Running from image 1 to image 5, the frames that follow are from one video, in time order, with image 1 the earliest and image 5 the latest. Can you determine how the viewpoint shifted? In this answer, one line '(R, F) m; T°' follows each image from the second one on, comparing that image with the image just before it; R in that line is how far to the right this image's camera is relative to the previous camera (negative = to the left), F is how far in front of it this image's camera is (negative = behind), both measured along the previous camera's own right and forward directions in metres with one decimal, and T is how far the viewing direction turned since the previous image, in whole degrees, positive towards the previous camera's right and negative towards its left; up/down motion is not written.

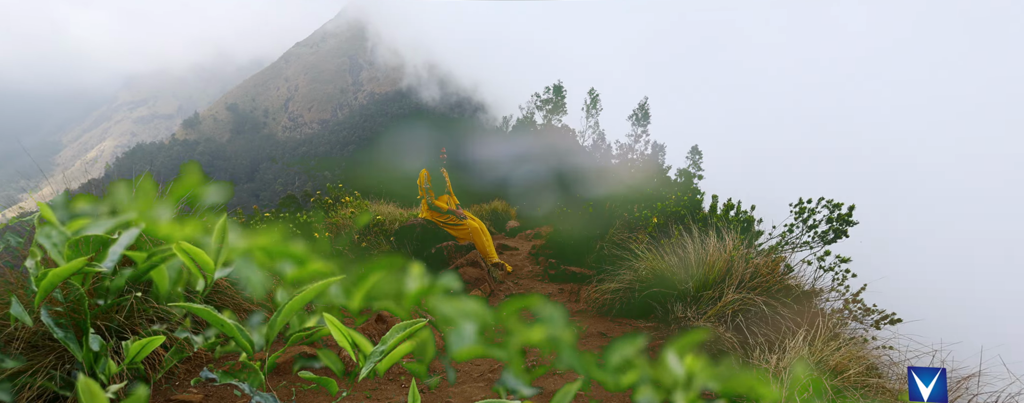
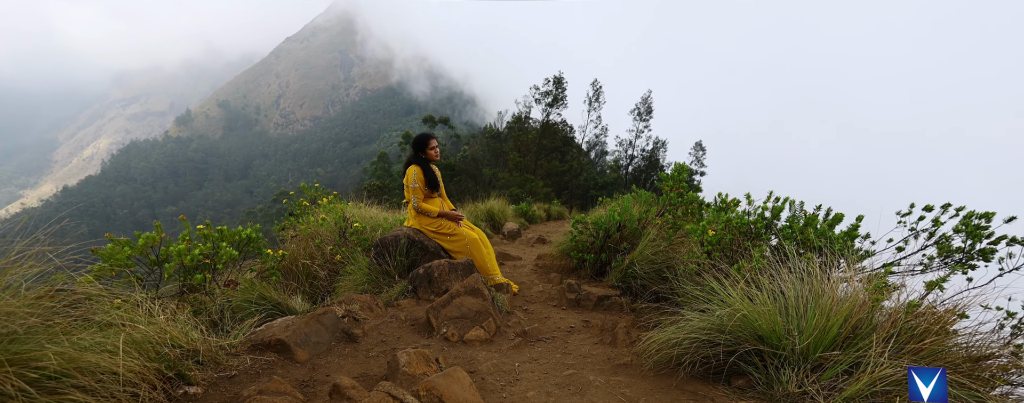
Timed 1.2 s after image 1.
(-0.1, +1.1) m; +1°
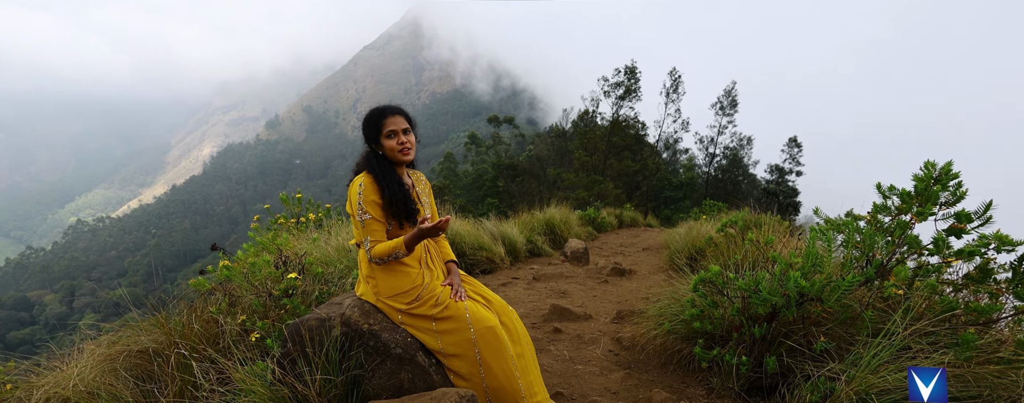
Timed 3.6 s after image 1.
(0.0, +2.6) m; -8°
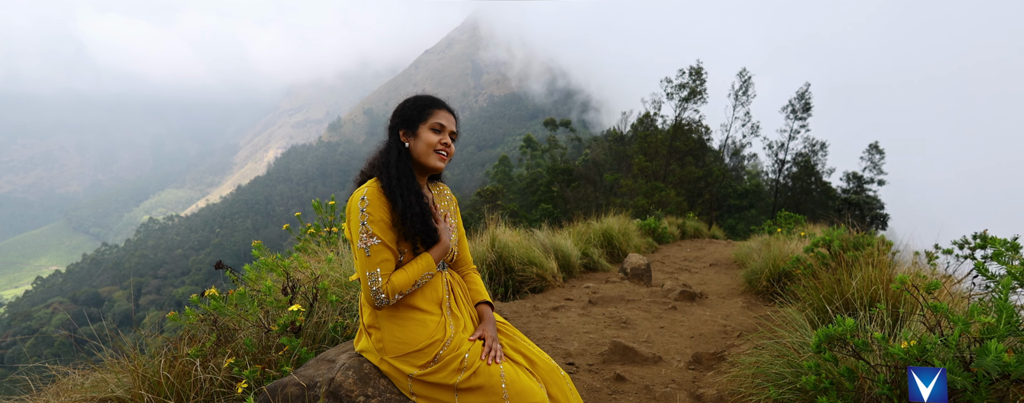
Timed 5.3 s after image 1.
(0.0, +0.7) m; -7°
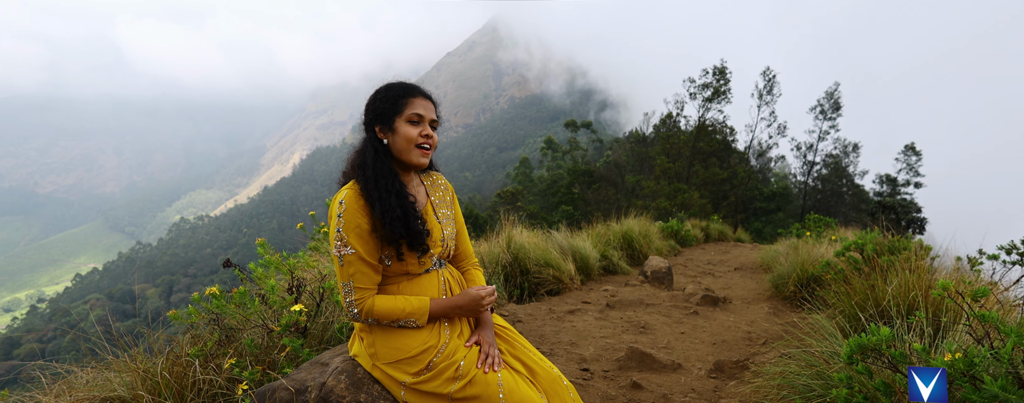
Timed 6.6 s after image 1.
(+0.1, +0.1) m; -3°
